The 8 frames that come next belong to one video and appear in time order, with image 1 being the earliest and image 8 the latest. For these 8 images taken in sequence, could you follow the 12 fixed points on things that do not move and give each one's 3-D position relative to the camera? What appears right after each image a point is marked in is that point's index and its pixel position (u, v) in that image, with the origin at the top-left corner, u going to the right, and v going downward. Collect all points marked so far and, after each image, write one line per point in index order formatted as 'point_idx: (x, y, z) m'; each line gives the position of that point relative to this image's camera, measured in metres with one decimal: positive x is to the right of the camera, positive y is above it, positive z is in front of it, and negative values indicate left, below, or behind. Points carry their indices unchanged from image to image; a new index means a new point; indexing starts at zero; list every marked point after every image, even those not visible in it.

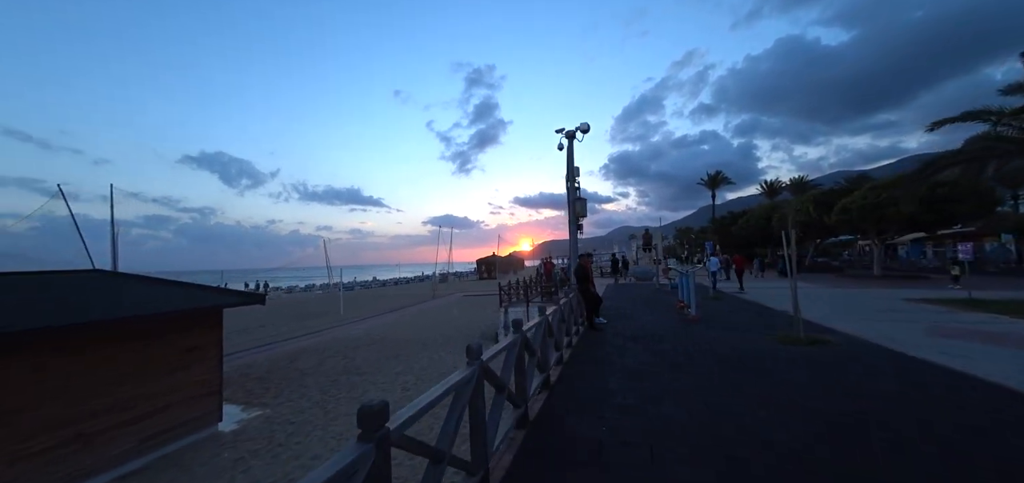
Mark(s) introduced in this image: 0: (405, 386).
0: (-2.6, -3.5, +8.5) m
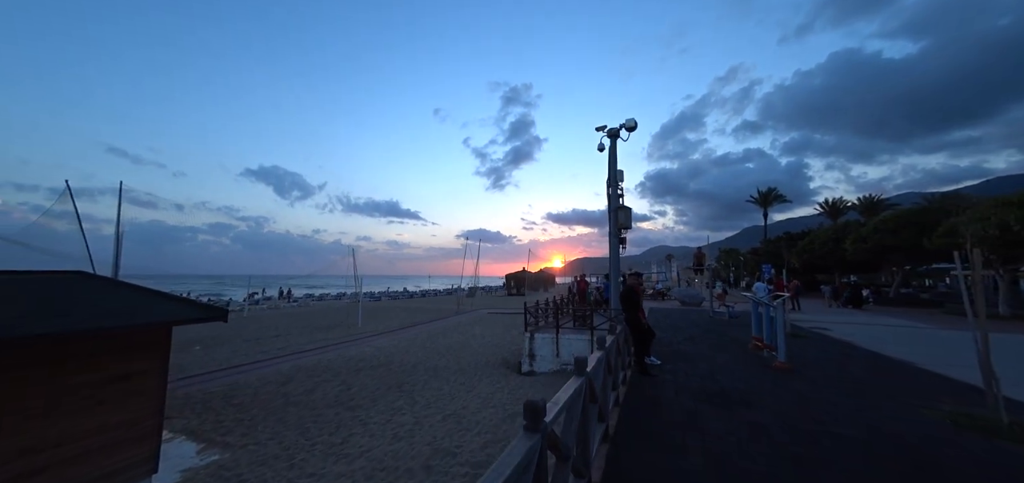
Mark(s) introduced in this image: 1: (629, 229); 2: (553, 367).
0: (-2.2, -3.6, +6.8) m
1: (+3.4, +0.3, +10.2) m
2: (+1.2, -3.7, +10.6) m
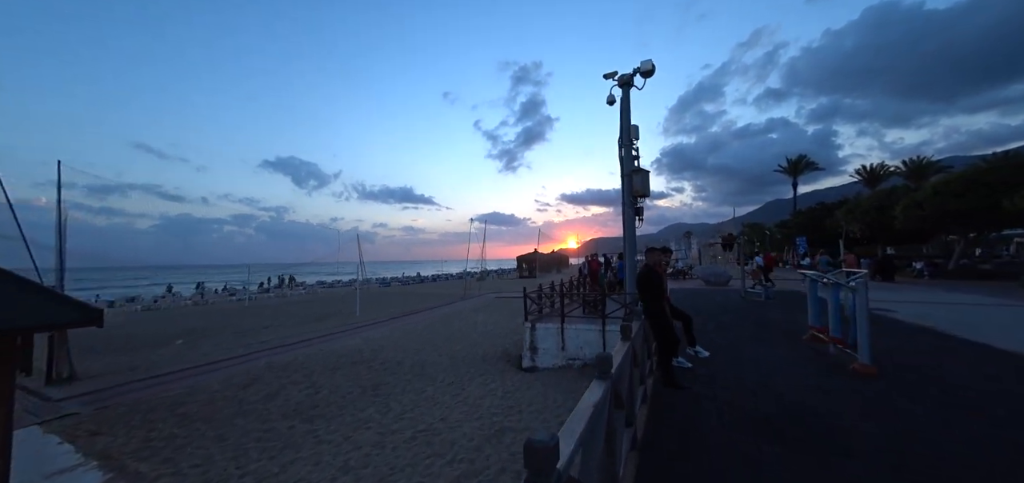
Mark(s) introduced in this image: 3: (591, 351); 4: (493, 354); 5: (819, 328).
0: (-2.4, -3.2, +5.3) m
1: (+3.2, +1.1, +8.4) m
2: (+1.2, -3.1, +9.0) m
3: (+1.9, -2.7, +8.7) m
4: (-0.6, -3.4, +10.9) m
5: (+6.0, -1.7, +7.0) m
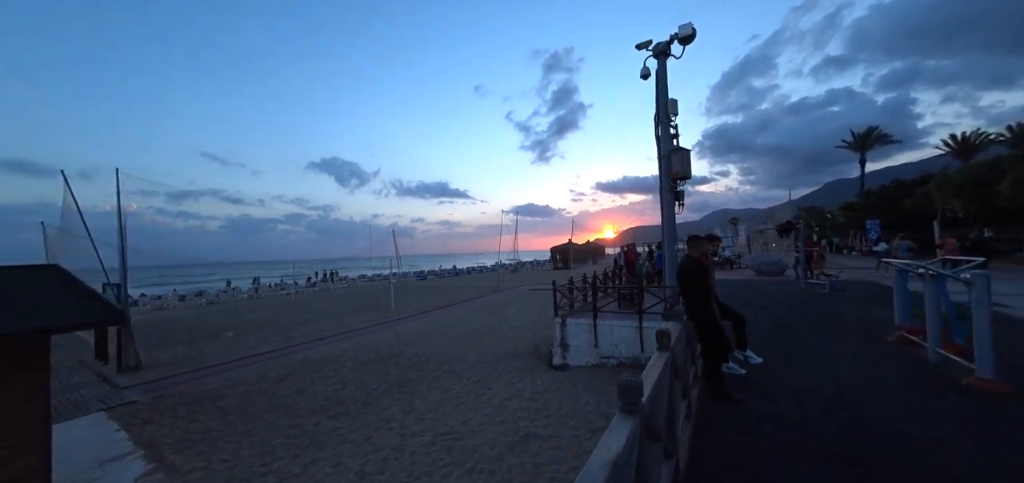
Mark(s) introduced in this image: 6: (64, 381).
0: (-2.1, -3.2, +5.1) m
1: (+3.7, +1.3, +7.5) m
2: (+1.9, -2.8, +8.4) m
3: (+2.6, -2.4, +8.0) m
4: (+0.3, -3.2, +10.5) m
5: (+6.5, -1.4, +5.9) m
6: (-14.9, -4.6, +12.0) m
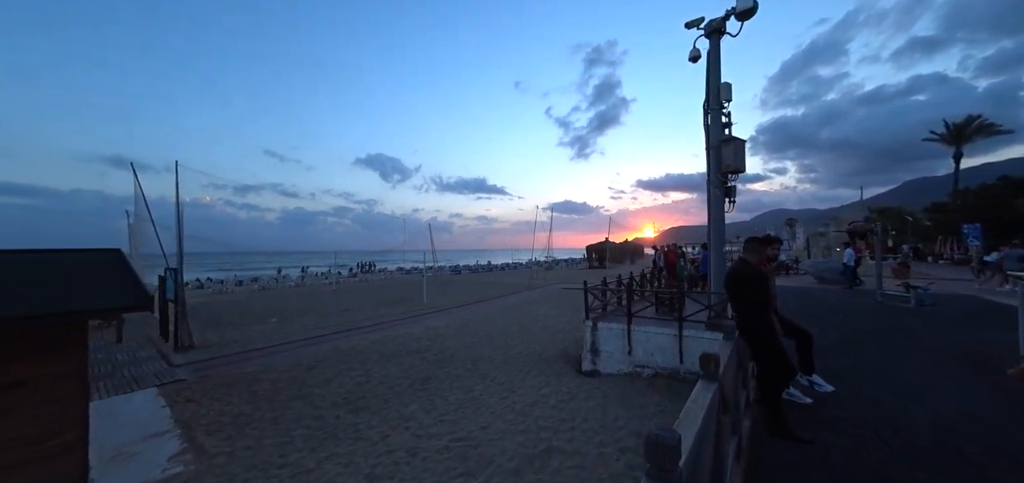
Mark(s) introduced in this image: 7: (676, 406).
0: (-1.8, -3.0, +4.9) m
1: (+4.3, +1.3, +6.7) m
2: (+2.4, -2.8, +7.8) m
3: (+3.1, -2.4, +7.3) m
4: (+1.1, -3.1, +10.0) m
5: (+6.8, -1.5, +4.8) m
6: (-13.9, -4.1, +13.1) m
7: (+2.9, -2.9, +6.2) m
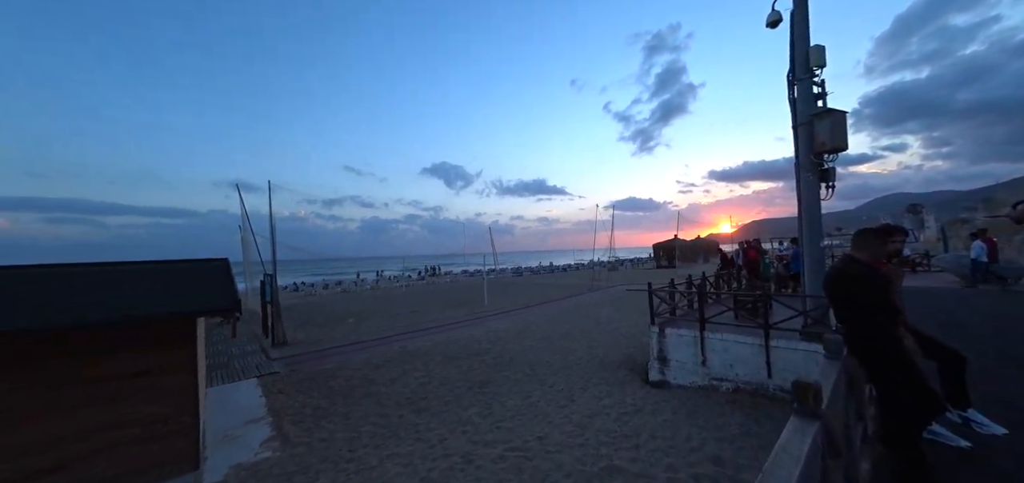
0: (-1.1, -3.1, +4.9) m
1: (+5.1, +1.4, +5.6) m
2: (+3.6, -2.7, +7.0) m
3: (+4.2, -2.3, +6.4) m
4: (+2.7, -3.1, +9.4) m
5: (+7.4, -1.3, +3.3) m
6: (-11.5, -4.5, +15.0) m
7: (+3.8, -2.8, +5.4) m
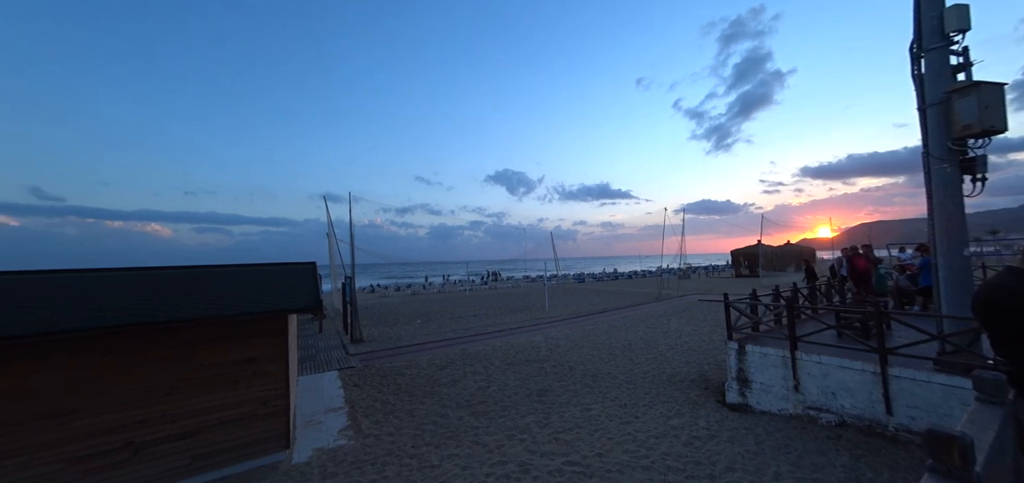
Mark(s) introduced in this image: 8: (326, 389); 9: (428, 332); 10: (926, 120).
0: (-0.3, -3.2, +4.8) m
1: (+5.9, +1.3, +4.5) m
2: (+4.7, -2.8, +6.1) m
3: (+5.2, -2.4, +5.4) m
4: (+4.2, -3.2, +8.6) m
5: (+7.8, -1.4, +1.8) m
6: (-8.8, -4.8, +16.5) m
7: (+4.6, -2.9, +4.4) m
8: (-5.0, -4.0, +9.3) m
9: (-4.0, -4.2, +16.5) m
10: (+5.7, +1.7, +5.0) m
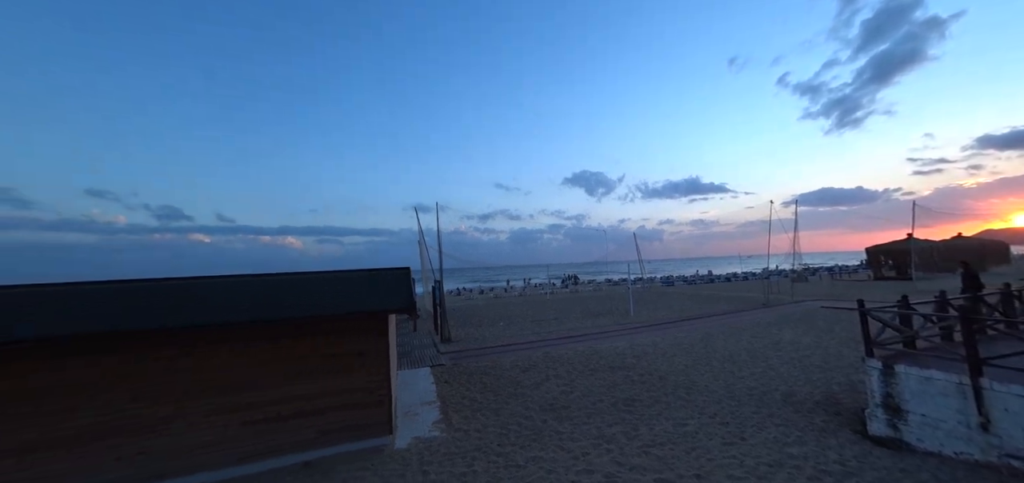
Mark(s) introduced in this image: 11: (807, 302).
0: (+0.8, -3.2, +4.4) m
1: (+6.7, +1.5, +2.8) m
2: (+6.0, -2.7, +4.6) m
3: (+6.3, -2.3, +3.8) m
4: (+6.1, -3.2, +7.1) m
5: (+8.0, -1.2, -0.2) m
6: (-4.9, -5.1, +17.7) m
7: (+5.5, -2.8, +3.0) m
8: (-2.7, -4.2, +9.8) m
9: (-0.2, -4.4, +16.7) m
10: (+6.6, +1.8, +3.4) m
11: (+16.1, -3.4, +20.0) m
